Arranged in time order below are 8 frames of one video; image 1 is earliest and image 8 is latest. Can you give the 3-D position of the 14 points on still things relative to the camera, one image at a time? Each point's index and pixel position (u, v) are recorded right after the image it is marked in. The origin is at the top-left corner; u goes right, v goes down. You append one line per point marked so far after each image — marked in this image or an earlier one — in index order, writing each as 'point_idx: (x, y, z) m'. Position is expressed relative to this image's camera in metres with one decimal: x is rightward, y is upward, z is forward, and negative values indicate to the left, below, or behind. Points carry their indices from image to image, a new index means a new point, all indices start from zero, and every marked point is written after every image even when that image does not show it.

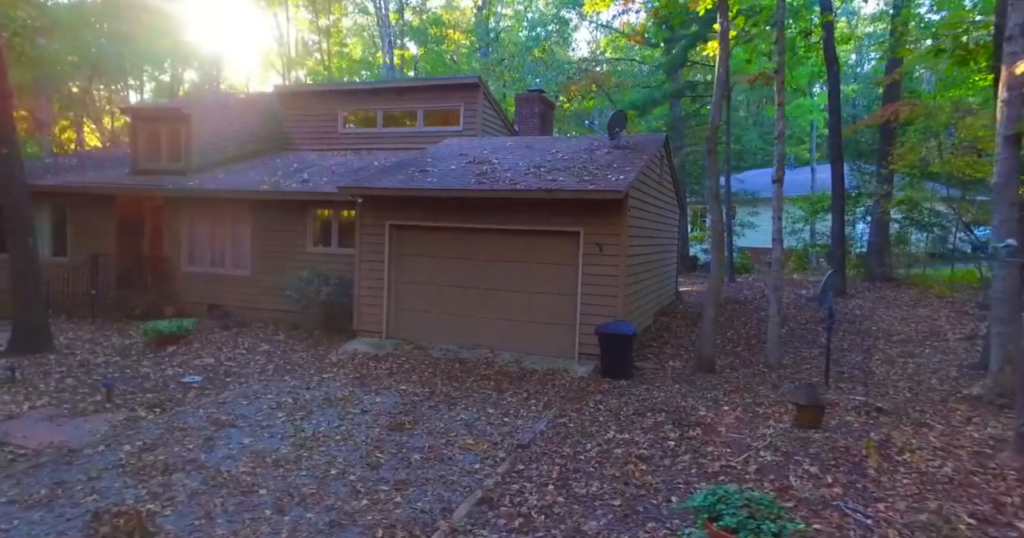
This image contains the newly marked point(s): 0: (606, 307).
0: (+1.3, -0.5, +8.6) m
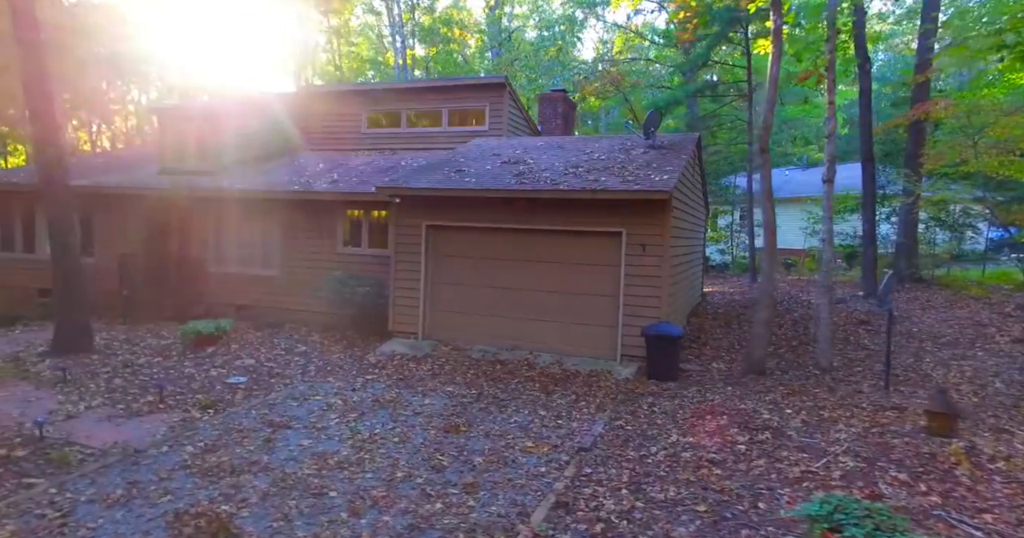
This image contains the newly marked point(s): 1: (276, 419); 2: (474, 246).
0: (+1.9, -0.5, +8.5) m
1: (-2.3, -1.5, +6.0) m
2: (-0.6, +0.4, +9.6) m
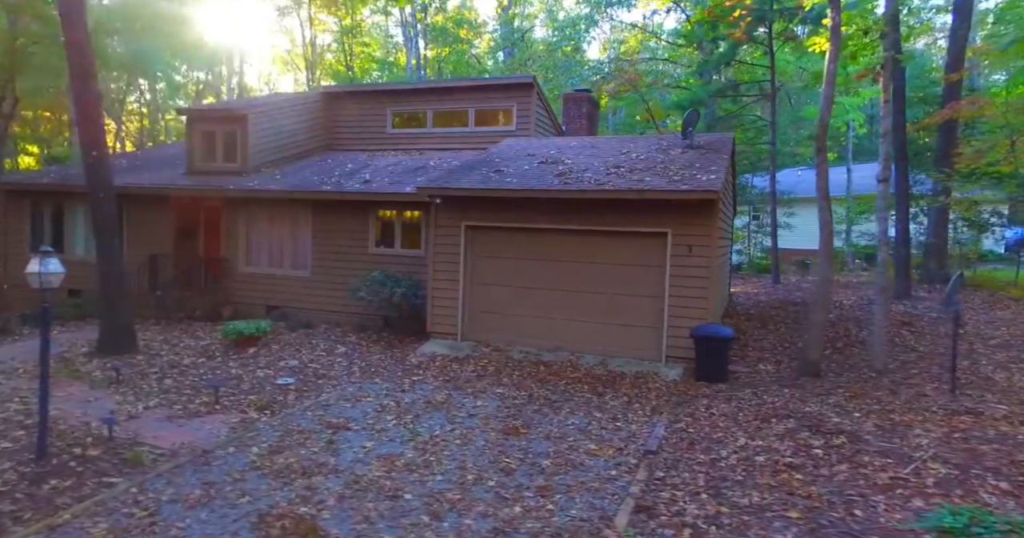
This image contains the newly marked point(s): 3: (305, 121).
0: (+2.5, -0.6, +8.4) m
1: (-1.7, -1.5, +6.0) m
2: (+0.1, +0.3, +9.6) m
3: (-6.1, +4.4, +18.0) m
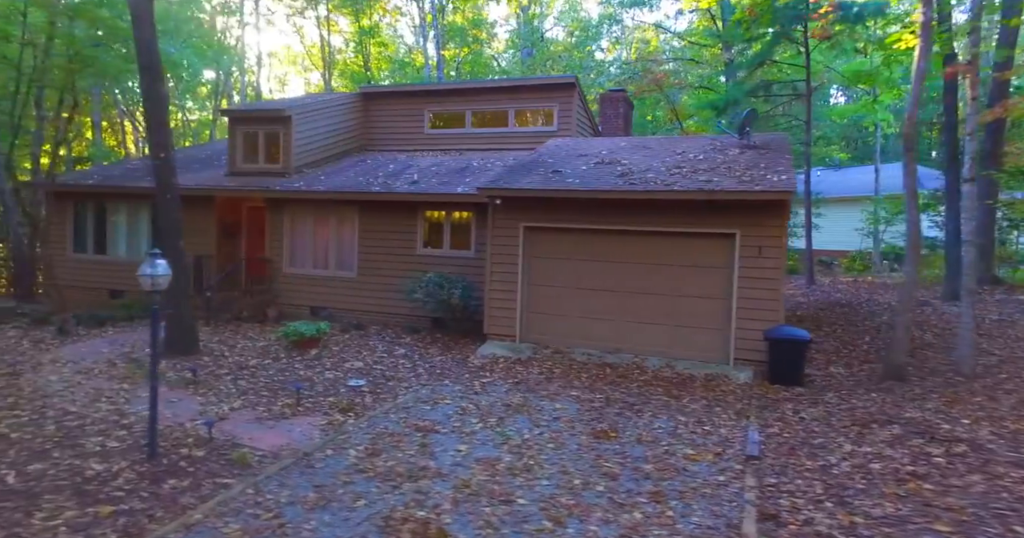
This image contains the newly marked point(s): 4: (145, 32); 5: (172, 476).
0: (+3.4, -0.6, +8.3) m
1: (-0.9, -1.5, +6.0) m
2: (+1.0, +0.3, +9.5) m
3: (-4.9, +4.3, +18.1) m
4: (-5.1, +3.3, +8.6) m
5: (-2.4, -1.5, +4.4) m
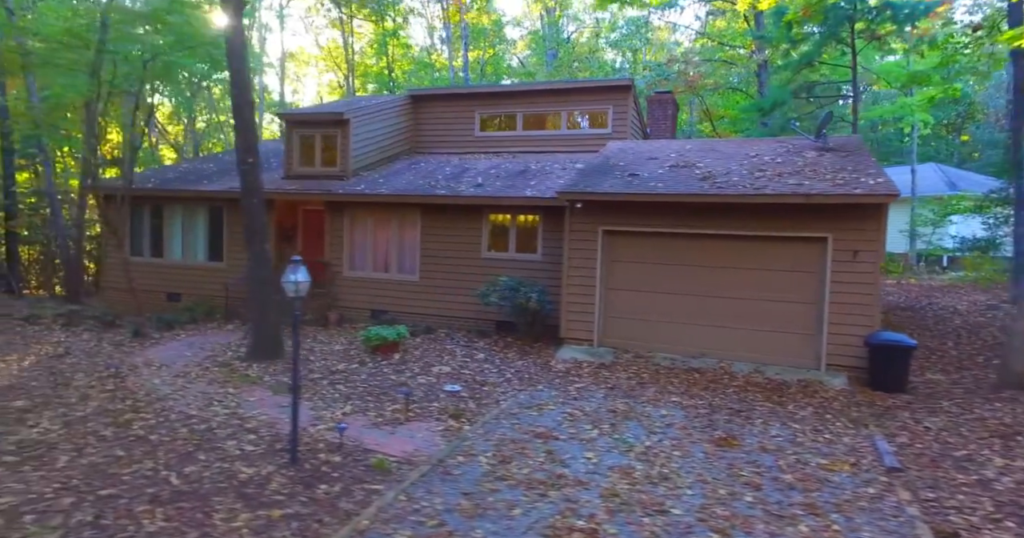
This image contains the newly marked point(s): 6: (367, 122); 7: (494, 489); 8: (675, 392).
0: (+4.5, -0.6, +8.2) m
1: (+0.2, -1.5, +5.9) m
2: (+2.2, +0.3, +9.4) m
3: (-3.4, +4.2, +18.2) m
4: (-3.9, +3.2, +8.7) m
5: (-1.4, -1.5, +4.5) m
6: (-3.9, +4.0, +16.9) m
7: (-0.1, -1.6, +4.5) m
8: (+2.0, -1.5, +7.5) m
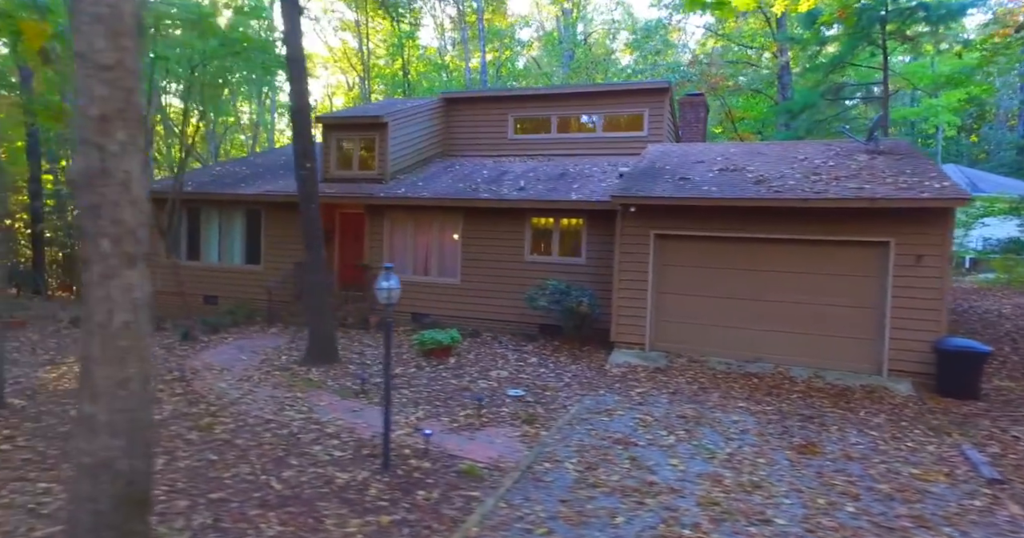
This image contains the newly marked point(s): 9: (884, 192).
0: (+5.3, -0.7, +8.0) m
1: (+0.9, -1.6, +5.9) m
2: (+3.0, +0.2, +9.4) m
3: (-2.4, +4.2, +18.3) m
4: (-3.1, +3.1, +8.8) m
5: (-0.7, -1.6, +4.5) m
6: (-3.0, +3.9, +17.0) m
7: (+0.6, -1.6, +4.5) m
8: (+2.7, -1.5, +7.5) m
9: (+4.8, +1.0, +8.0) m
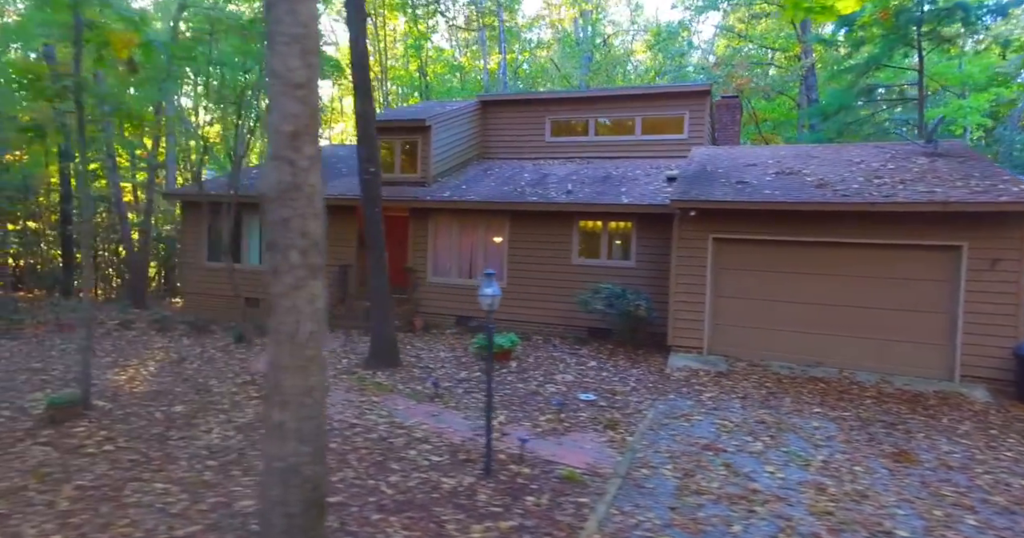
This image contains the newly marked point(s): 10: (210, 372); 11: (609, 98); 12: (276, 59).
0: (+6.2, -0.7, +7.9) m
1: (+1.8, -1.6, +5.9) m
2: (+3.9, +0.1, +9.3) m
3: (-1.3, +4.1, +18.3) m
4: (-2.2, +3.1, +8.9) m
5: (+0.1, -1.6, +4.5) m
6: (-1.9, +3.9, +17.1) m
7: (+1.3, -1.7, +4.5) m
8: (+3.6, -1.6, +7.4) m
9: (+5.6, +0.9, +7.9) m
10: (-4.6, -1.6, +9.4) m
11: (+2.7, +4.8, +17.5) m
12: (-0.9, +0.8, +2.5) m
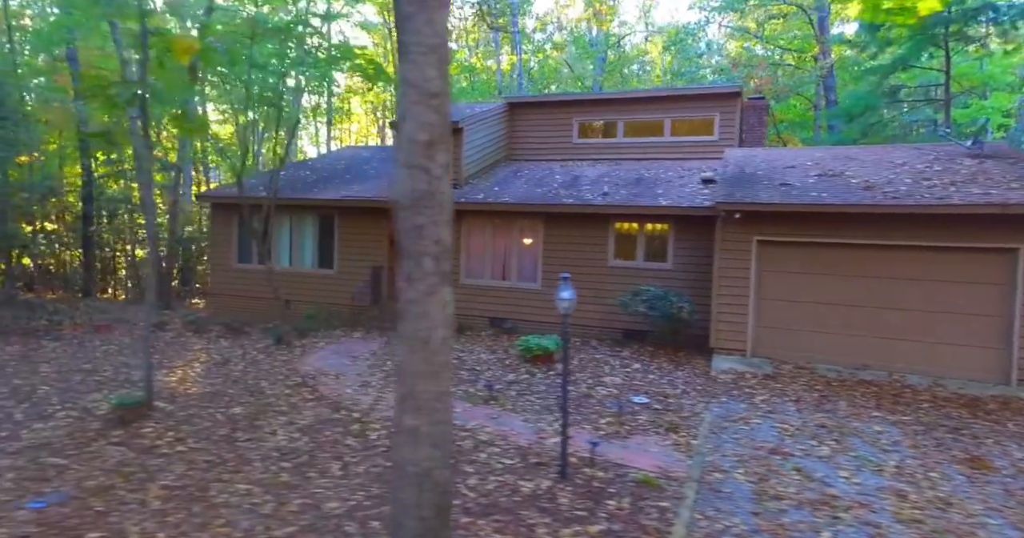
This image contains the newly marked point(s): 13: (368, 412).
0: (+6.8, -0.8, +7.8) m
1: (+2.4, -1.7, +5.9) m
2: (+4.6, +0.1, +9.2) m
3: (-0.4, +4.0, +18.4) m
4: (-1.5, +3.0, +8.9) m
5: (+0.7, -1.7, +4.5) m
6: (-1.0, +3.8, +17.1) m
7: (+1.9, -1.7, +4.5) m
8: (+4.2, -1.6, +7.3) m
9: (+6.3, +0.9, +7.8) m
10: (-3.9, -1.6, +9.5) m
11: (+3.6, +4.8, +17.4) m
12: (-0.4, +0.8, +2.5) m
13: (-1.6, -1.6, +6.8) m
